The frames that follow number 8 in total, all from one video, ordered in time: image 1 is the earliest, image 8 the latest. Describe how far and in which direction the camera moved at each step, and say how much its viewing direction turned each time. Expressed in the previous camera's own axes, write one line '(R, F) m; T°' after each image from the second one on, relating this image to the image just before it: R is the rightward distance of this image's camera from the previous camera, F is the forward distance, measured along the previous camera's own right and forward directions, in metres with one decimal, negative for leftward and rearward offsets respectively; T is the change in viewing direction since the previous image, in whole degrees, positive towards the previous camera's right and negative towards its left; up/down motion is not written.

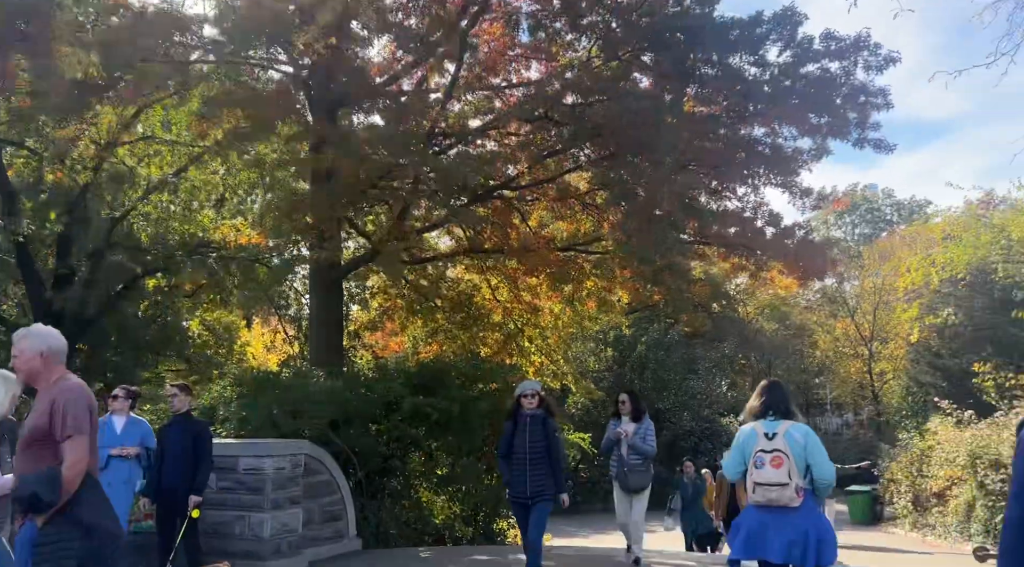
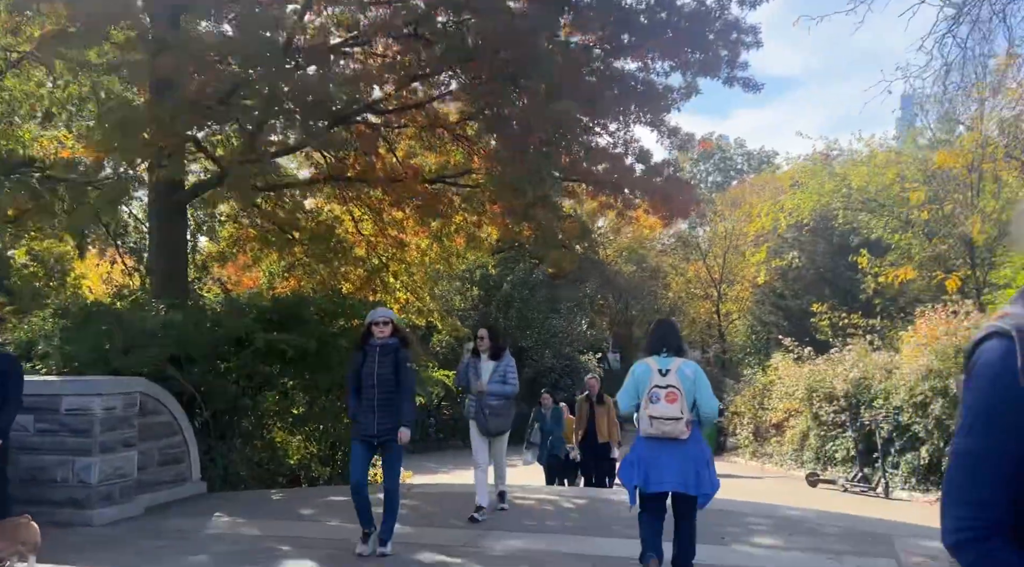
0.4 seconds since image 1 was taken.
(0.0, +0.3) m; +9°
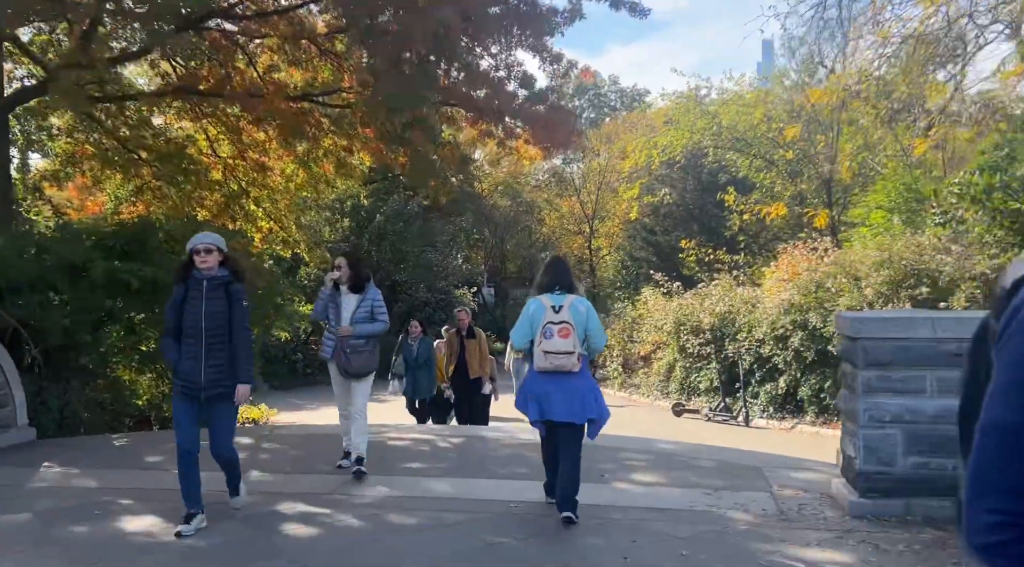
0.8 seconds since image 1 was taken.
(0.0, +0.4) m; +8°
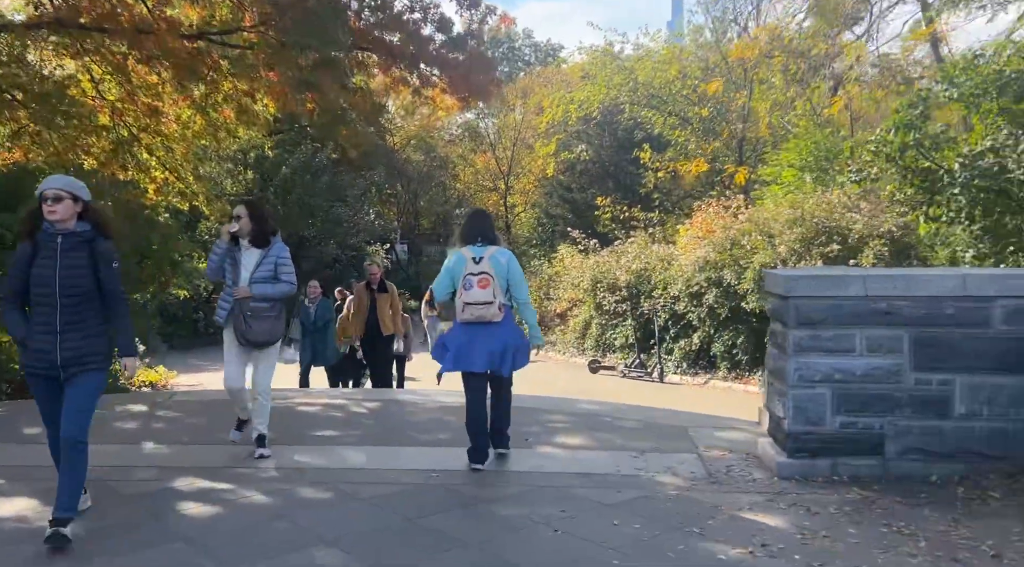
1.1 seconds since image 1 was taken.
(0.0, +0.4) m; +6°
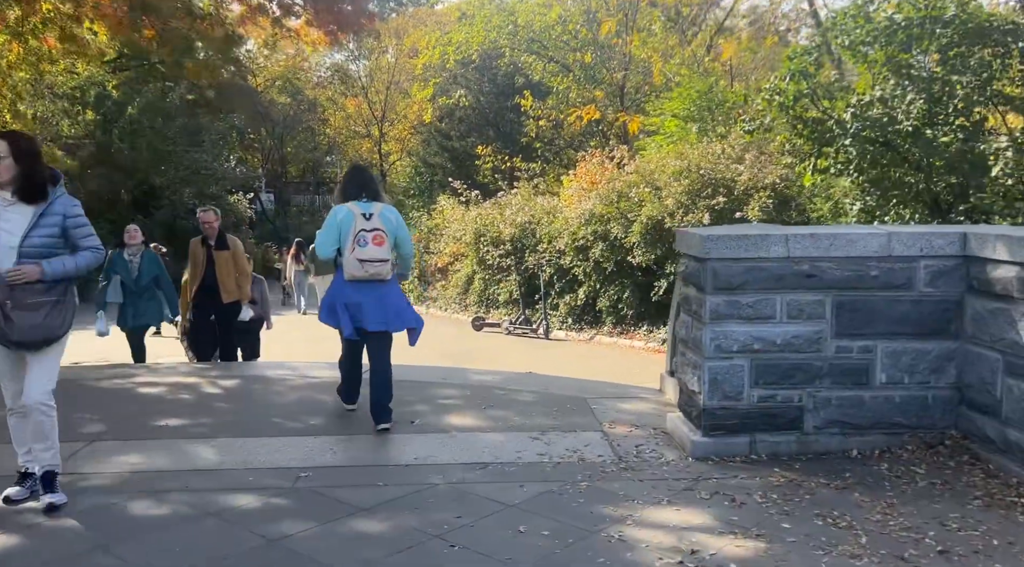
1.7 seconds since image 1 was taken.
(0.0, +0.8) m; +8°
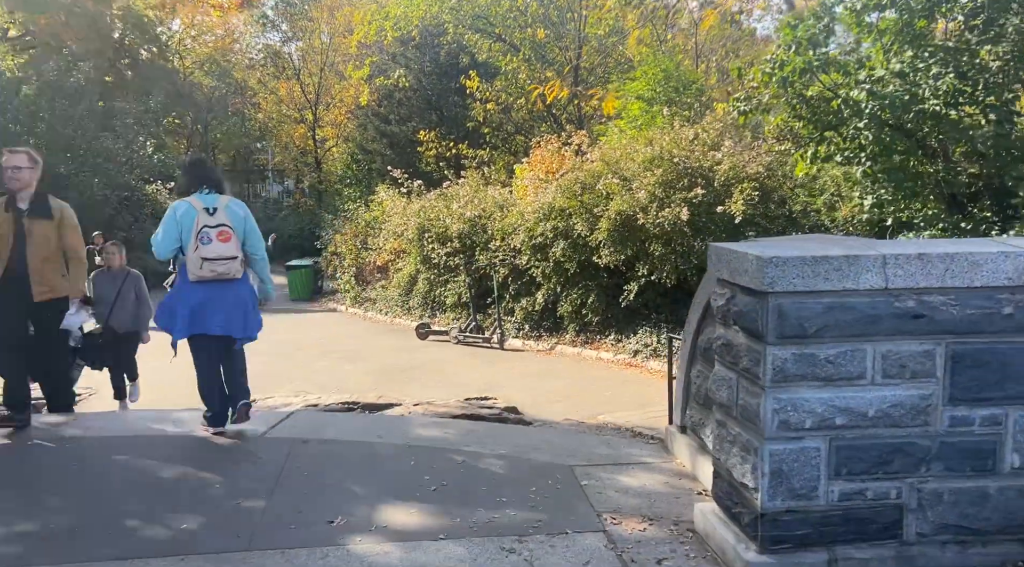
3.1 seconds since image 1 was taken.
(-0.1, +1.7) m; +4°
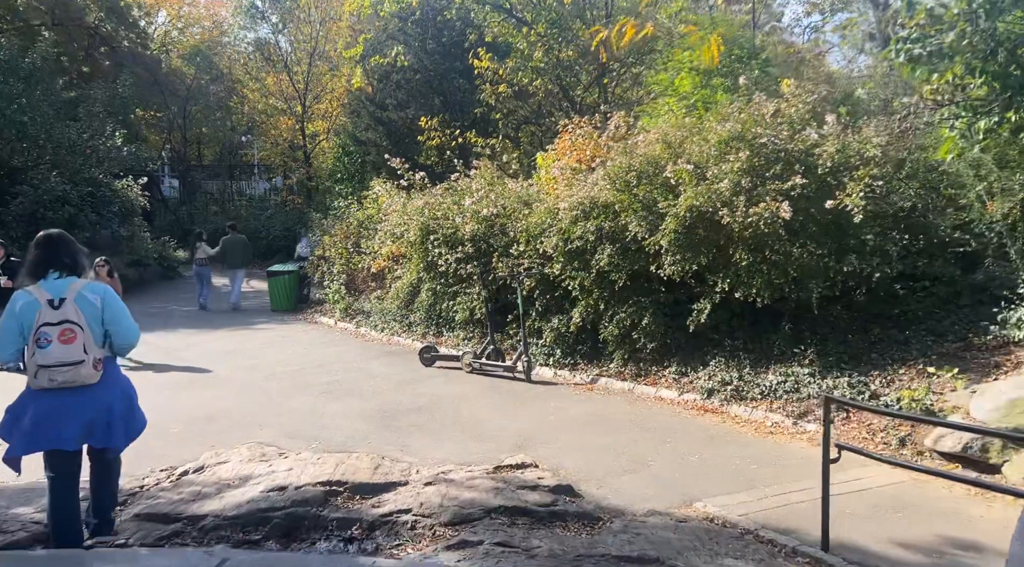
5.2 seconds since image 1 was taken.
(-0.4, +2.8) m; 0°
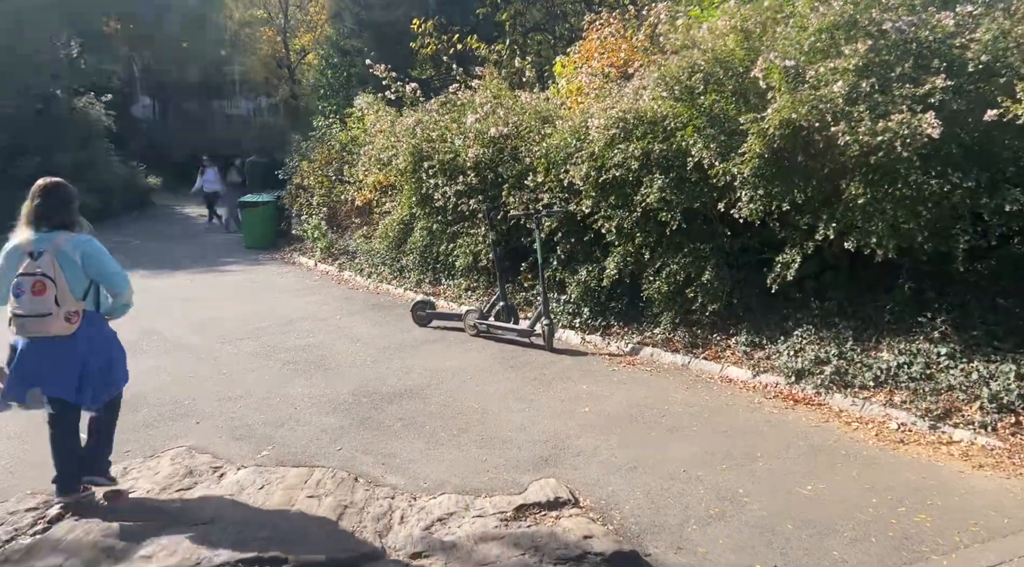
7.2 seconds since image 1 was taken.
(-0.2, +2.4) m; 0°
